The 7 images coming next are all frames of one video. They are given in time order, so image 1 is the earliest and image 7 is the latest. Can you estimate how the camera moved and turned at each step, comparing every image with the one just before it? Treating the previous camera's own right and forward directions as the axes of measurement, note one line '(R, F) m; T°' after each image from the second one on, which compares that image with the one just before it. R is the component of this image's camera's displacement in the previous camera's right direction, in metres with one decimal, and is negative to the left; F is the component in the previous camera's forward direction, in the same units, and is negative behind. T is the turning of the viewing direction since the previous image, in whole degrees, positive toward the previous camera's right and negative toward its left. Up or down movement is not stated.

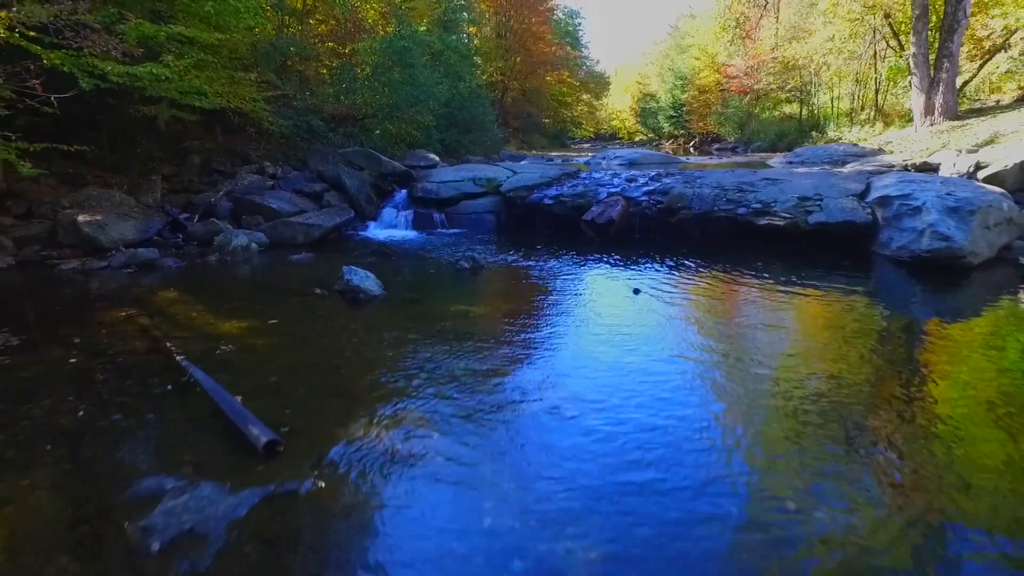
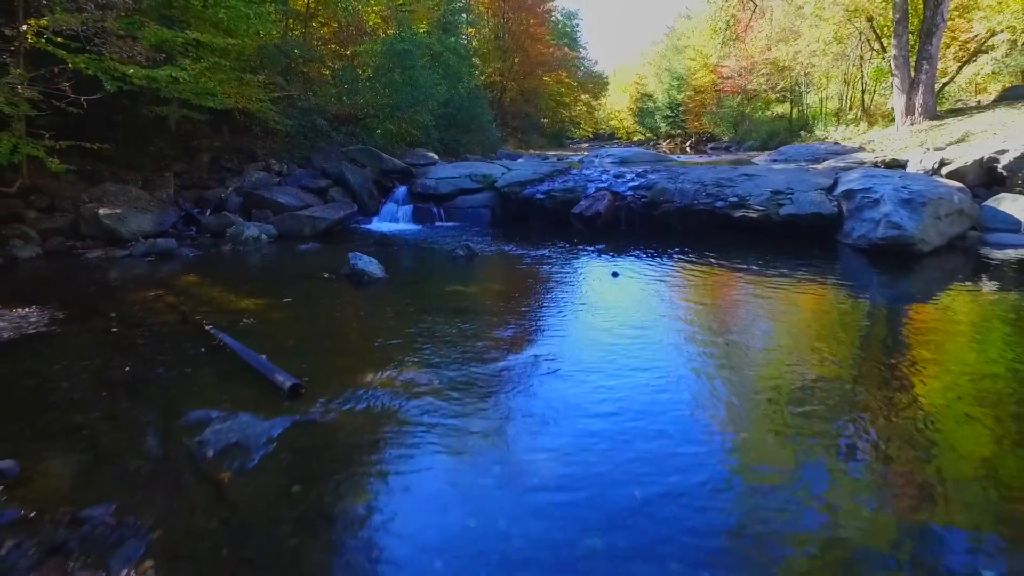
(+0.1, -0.8) m; 0°
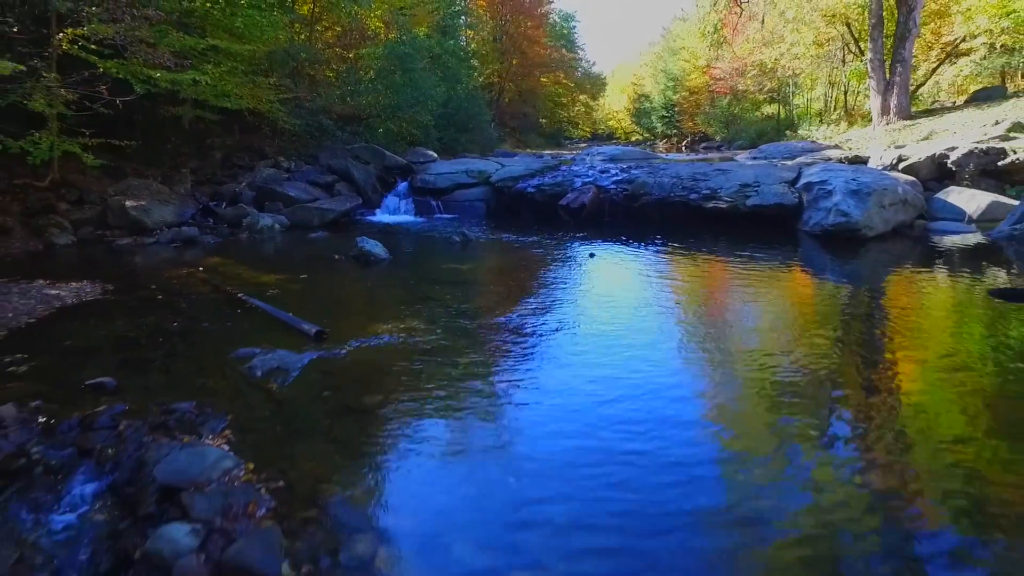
(+0.1, -1.1) m; 0°
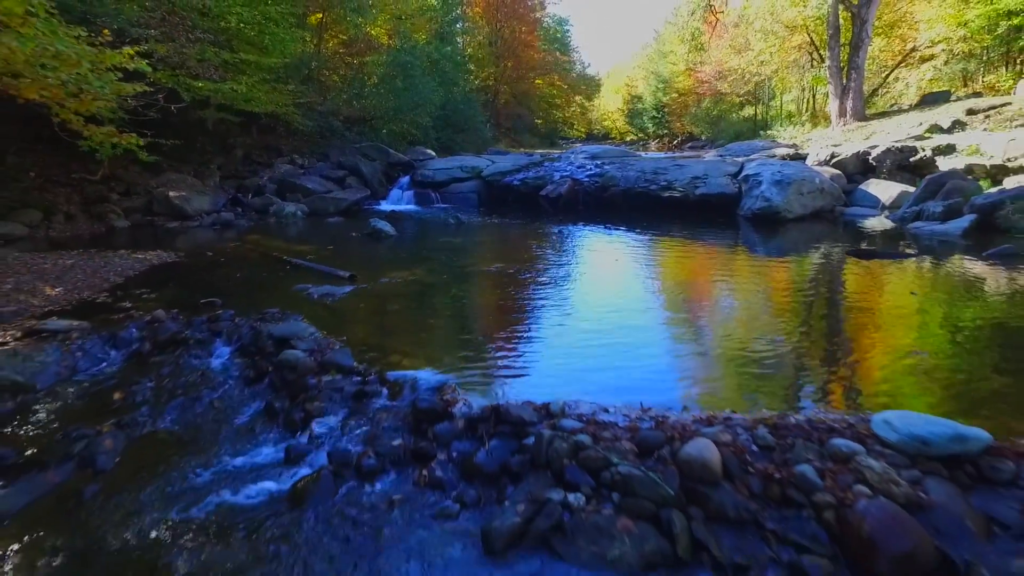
(+0.2, -2.2) m; 0°
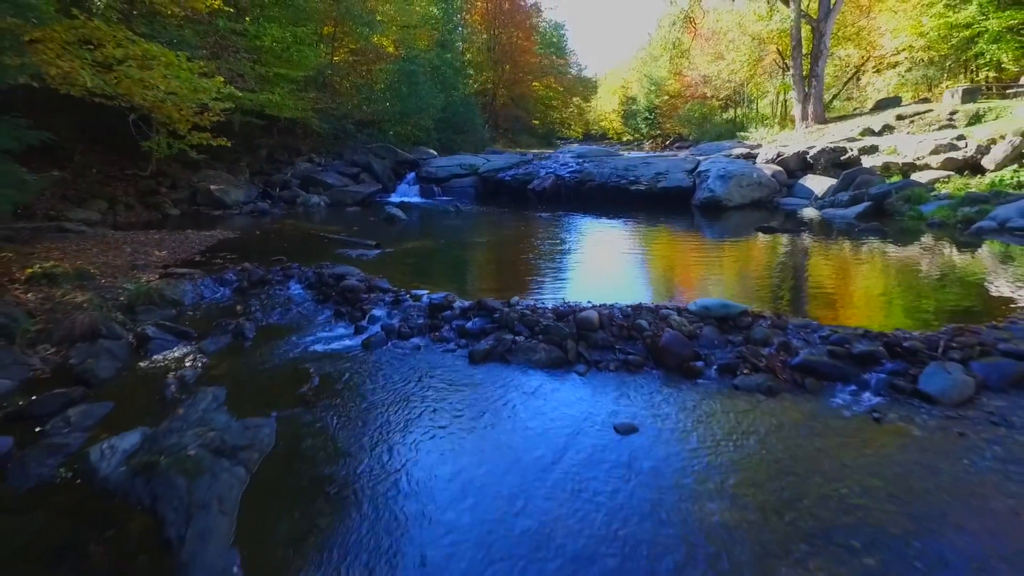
(+0.2, -2.6) m; 0°
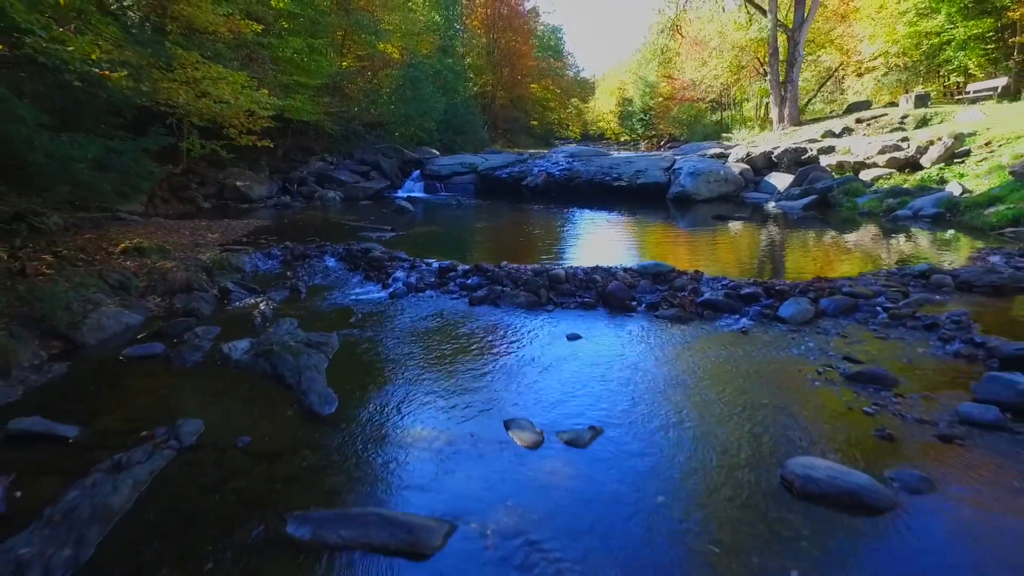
(+0.1, -2.0) m; 0°
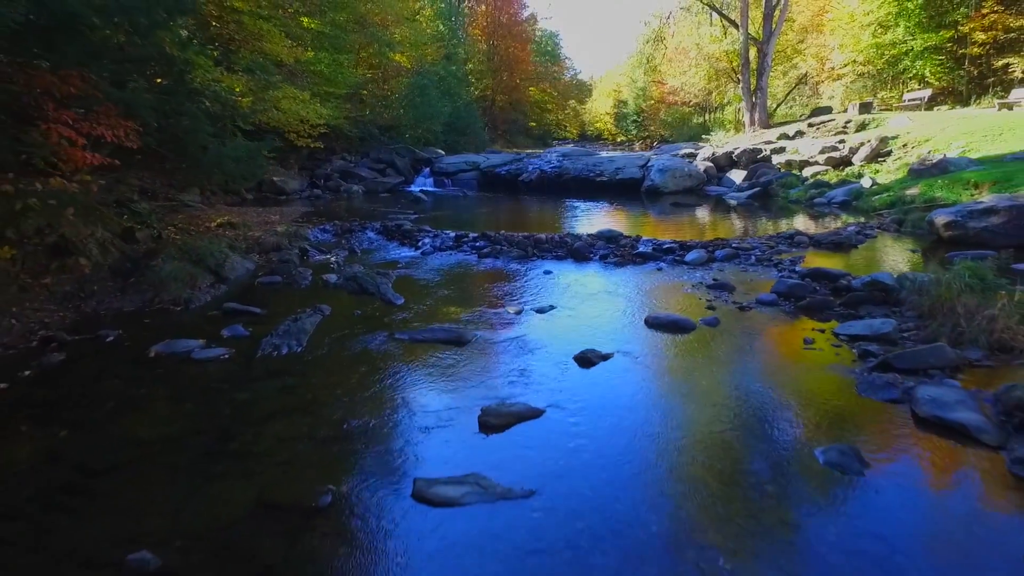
(0.0, -3.2) m; 0°
